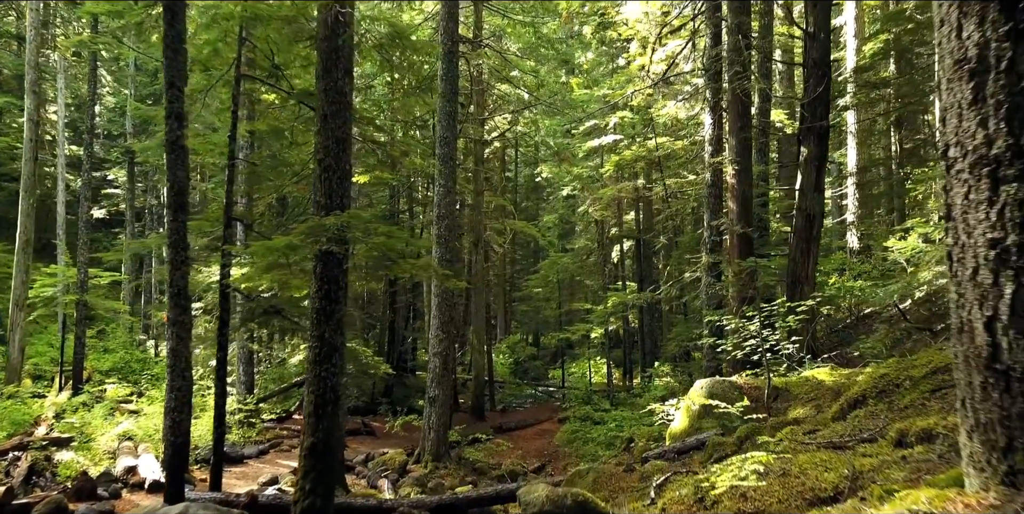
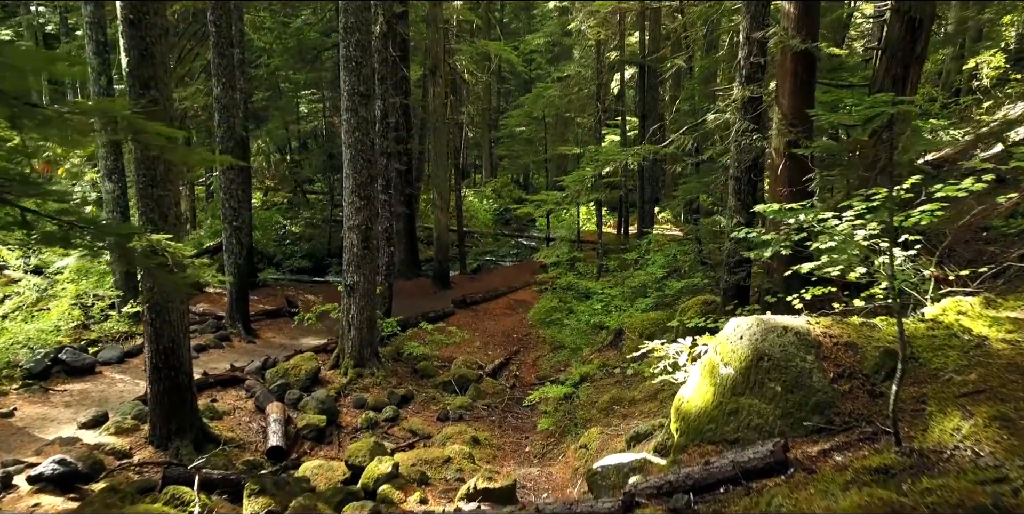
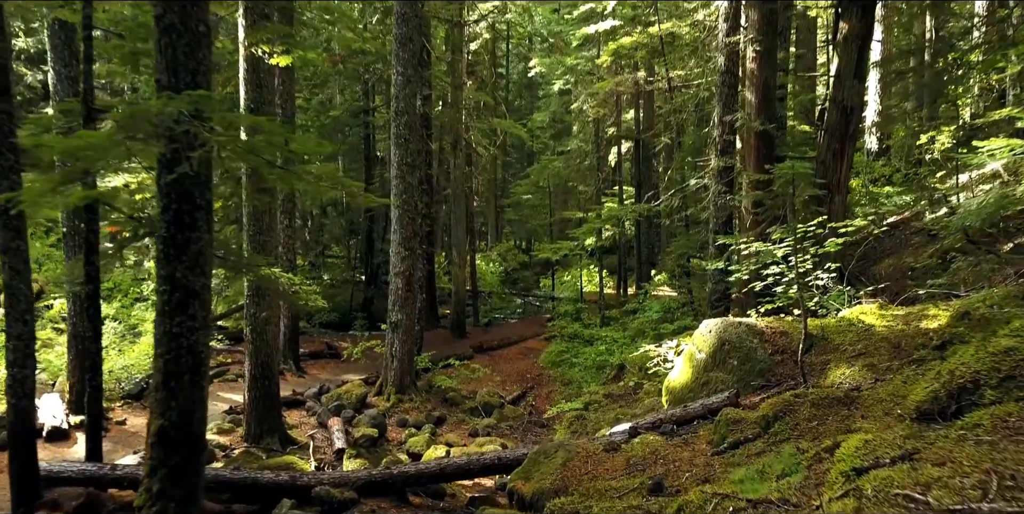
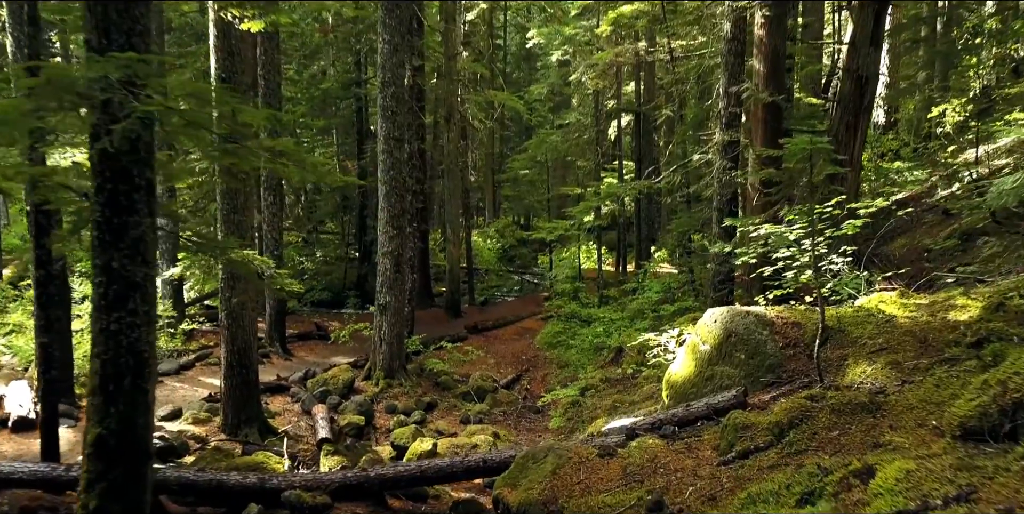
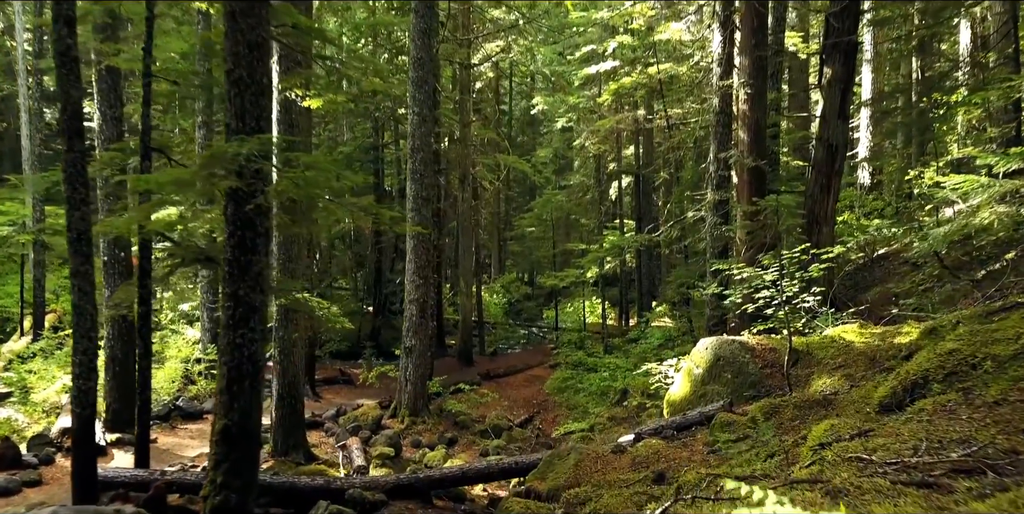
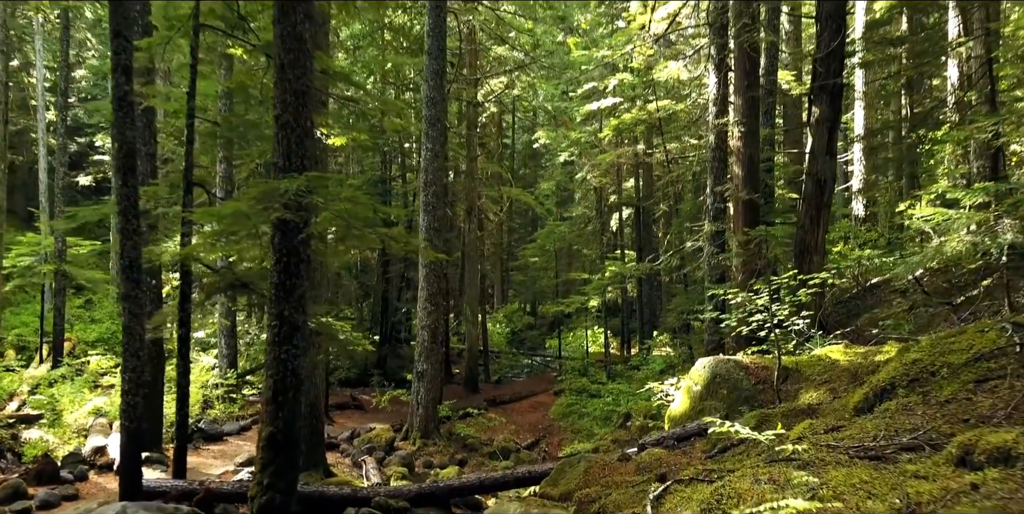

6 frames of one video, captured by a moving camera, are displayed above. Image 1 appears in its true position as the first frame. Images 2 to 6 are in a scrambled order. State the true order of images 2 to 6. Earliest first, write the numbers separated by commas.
6, 5, 3, 4, 2
